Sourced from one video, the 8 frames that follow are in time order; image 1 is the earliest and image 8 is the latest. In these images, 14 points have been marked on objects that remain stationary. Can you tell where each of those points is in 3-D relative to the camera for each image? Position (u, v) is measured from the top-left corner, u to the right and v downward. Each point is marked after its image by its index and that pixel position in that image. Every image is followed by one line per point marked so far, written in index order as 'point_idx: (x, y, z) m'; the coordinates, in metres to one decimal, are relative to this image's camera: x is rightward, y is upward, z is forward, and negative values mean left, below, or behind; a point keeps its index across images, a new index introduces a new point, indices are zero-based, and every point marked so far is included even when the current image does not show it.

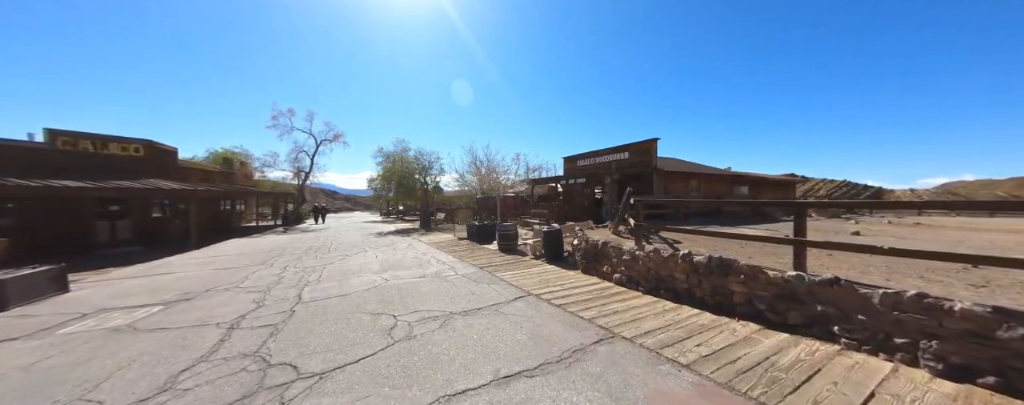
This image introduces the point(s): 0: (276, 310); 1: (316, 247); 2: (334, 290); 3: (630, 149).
0: (-3.7, -1.7, +4.5) m
1: (-7.7, -1.8, +11.3) m
2: (-3.3, -1.6, +5.3) m
3: (+4.9, +2.3, +12.1) m
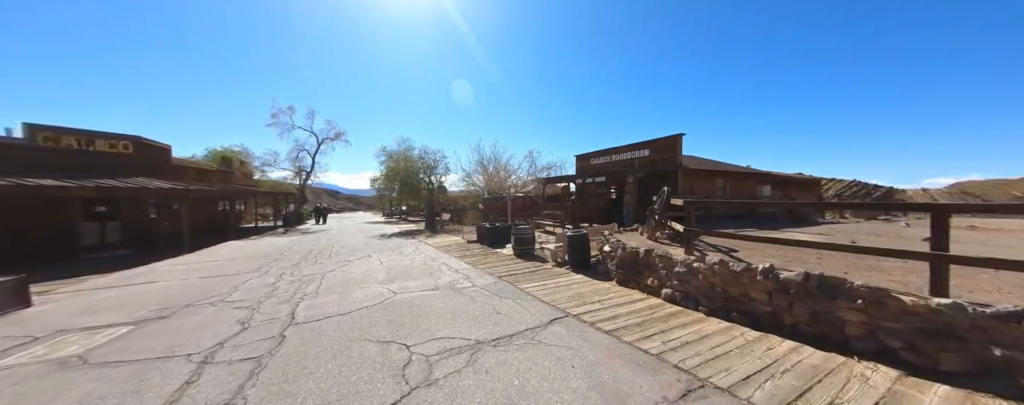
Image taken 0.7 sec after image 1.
0: (-3.2, -1.7, +3.7) m
1: (-7.2, -1.8, +10.5) m
2: (-2.8, -1.7, +4.6) m
3: (+5.5, +2.3, +11.3) m
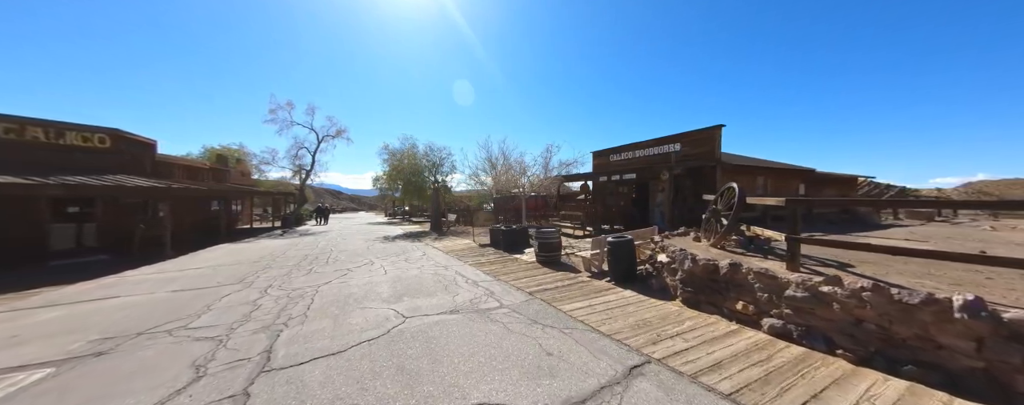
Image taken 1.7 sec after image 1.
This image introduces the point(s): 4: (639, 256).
0: (-2.7, -1.7, +2.6) m
1: (-6.6, -1.8, +9.4) m
2: (-2.2, -1.7, +3.4) m
3: (+6.1, +2.3, +10.1) m
4: (+2.6, -1.1, +5.8) m
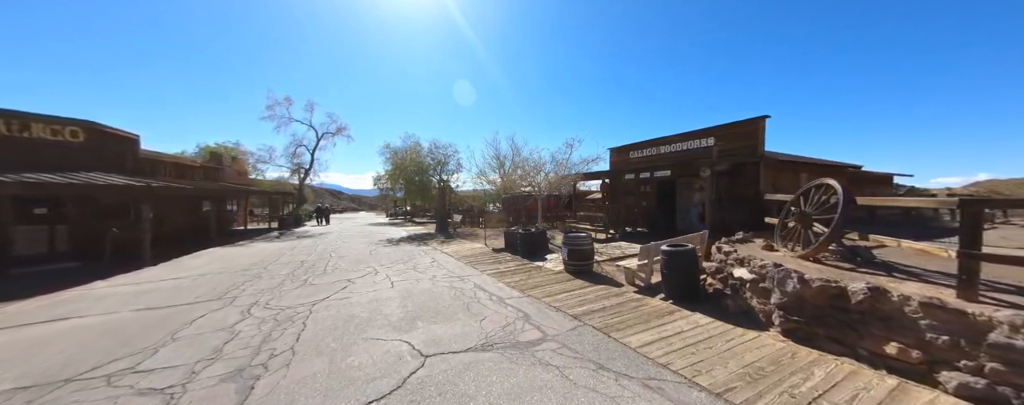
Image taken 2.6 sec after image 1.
0: (-2.1, -1.7, +1.6) m
1: (-6.0, -1.8, +8.5) m
2: (-1.7, -1.7, +2.4) m
3: (+6.7, +2.2, +9.1) m
4: (+3.1, -1.1, +4.8) m
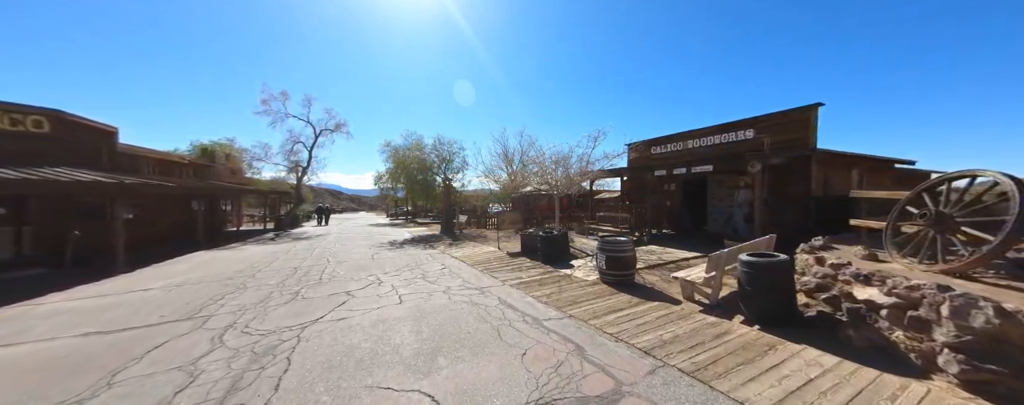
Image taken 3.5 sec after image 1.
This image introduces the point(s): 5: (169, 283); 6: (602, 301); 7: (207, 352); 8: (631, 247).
0: (-1.6, -1.7, +0.6) m
1: (-5.5, -1.8, +7.5) m
2: (-1.1, -1.6, +1.5) m
3: (+7.2, +2.3, +8.1) m
4: (+3.7, -1.1, +3.8) m
5: (-7.8, -1.8, +6.5) m
6: (+1.4, -1.6, +4.6) m
7: (-3.7, -1.8, +3.5) m
8: (+2.3, -0.8, +5.5) m
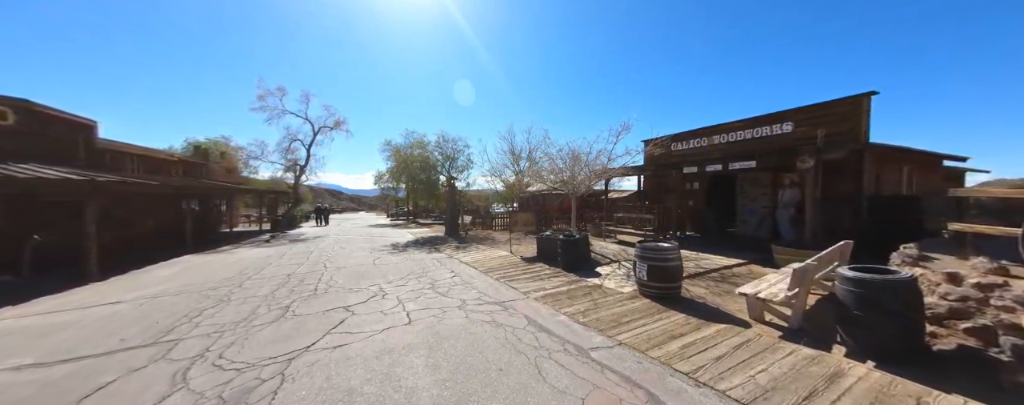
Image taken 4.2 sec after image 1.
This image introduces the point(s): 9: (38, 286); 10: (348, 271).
0: (-1.1, -1.7, -0.1) m
1: (-5.1, -1.8, +6.7) m
2: (-0.7, -1.7, +0.7) m
3: (+7.6, +2.3, +7.3) m
4: (+4.1, -1.1, +3.0) m
5: (-7.4, -1.8, +5.7) m
6: (+1.9, -1.6, +3.9) m
7: (-3.2, -1.8, +2.7) m
8: (+2.7, -0.9, +4.7) m
9: (-10.4, -1.8, +6.3) m
10: (-4.2, -1.7, +7.3) m
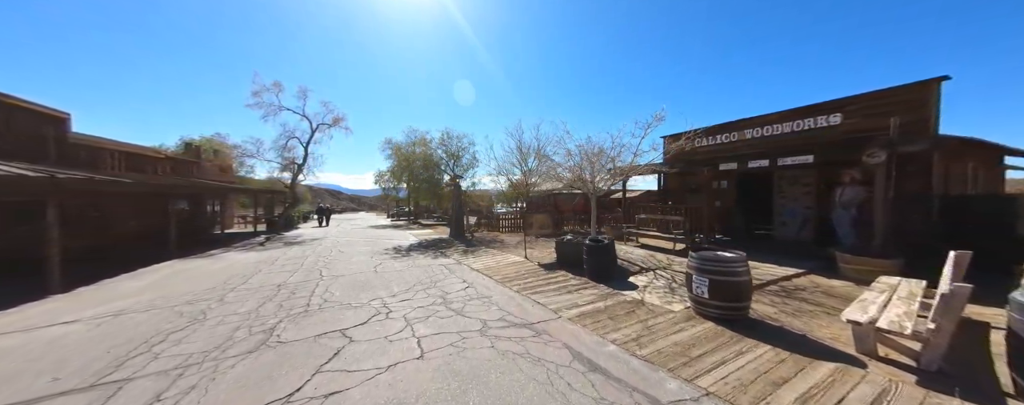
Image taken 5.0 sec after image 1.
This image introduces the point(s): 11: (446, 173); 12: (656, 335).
0: (-0.7, -1.7, -1.0) m
1: (-4.6, -1.8, +5.9) m
2: (-0.3, -1.7, -0.2) m
3: (+8.1, +2.3, +6.5) m
4: (+4.5, -1.1, +2.2) m
5: (-6.9, -1.9, +4.9) m
6: (+2.3, -1.6, +3.0) m
7: (-2.8, -1.8, +1.8) m
8: (+3.1, -0.9, +3.9) m
9: (-10.0, -1.8, +5.5) m
10: (-3.8, -1.8, +6.5) m
11: (-4.0, +1.8, +17.6) m
12: (+1.8, -1.6, +3.6) m
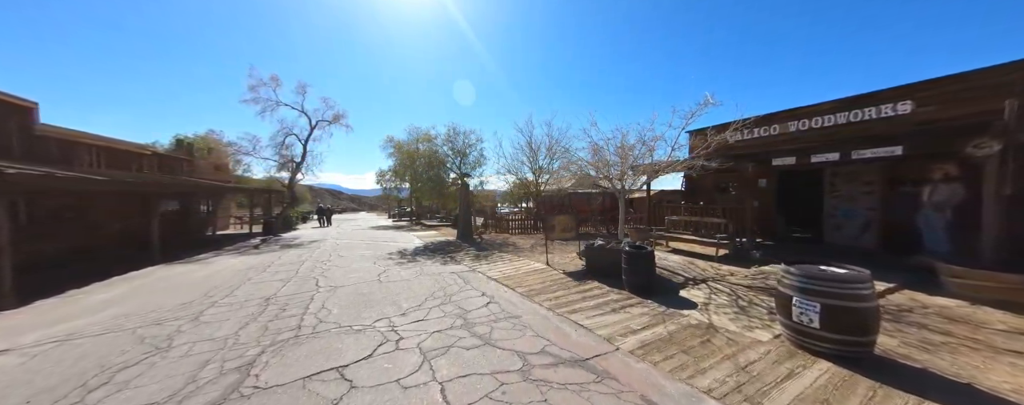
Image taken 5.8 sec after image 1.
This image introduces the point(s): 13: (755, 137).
0: (-0.2, -1.7, -1.9) m
1: (-4.1, -1.8, +5.0) m
2: (+0.2, -1.7, -1.1) m
3: (+8.6, +2.2, +5.6) m
4: (+5.0, -1.1, +1.3) m
5: (-6.4, -1.9, +4.0) m
6: (+2.8, -1.6, +2.1) m
7: (-2.3, -1.8, +0.9) m
8: (+3.6, -0.9, +3.0) m
9: (-9.5, -1.8, +4.6) m
10: (-3.3, -1.8, +5.6) m
11: (-3.5, +1.8, +16.7) m
12: (+2.3, -1.7, +2.7) m
13: (+7.2, +1.9, +8.2) m
